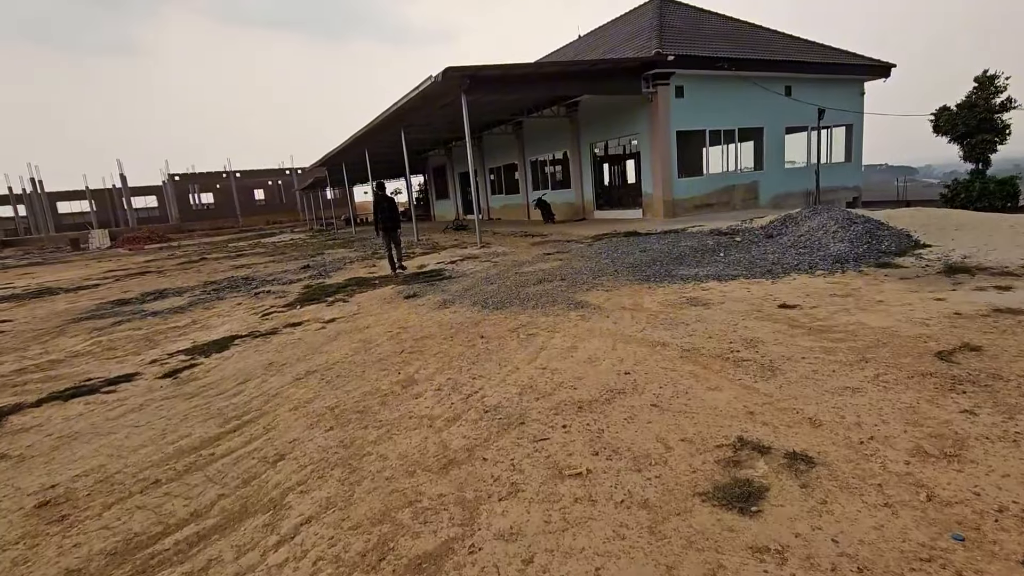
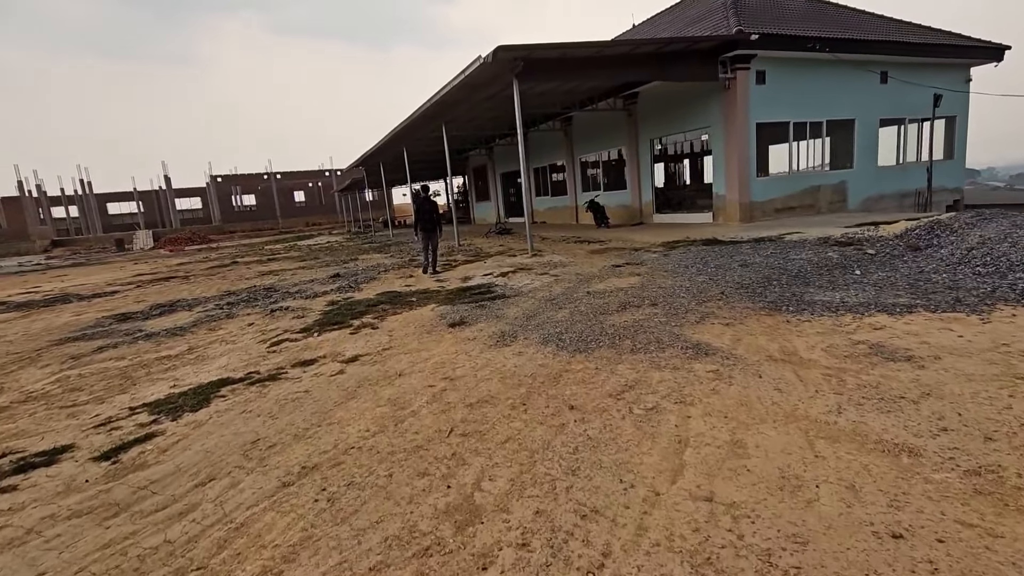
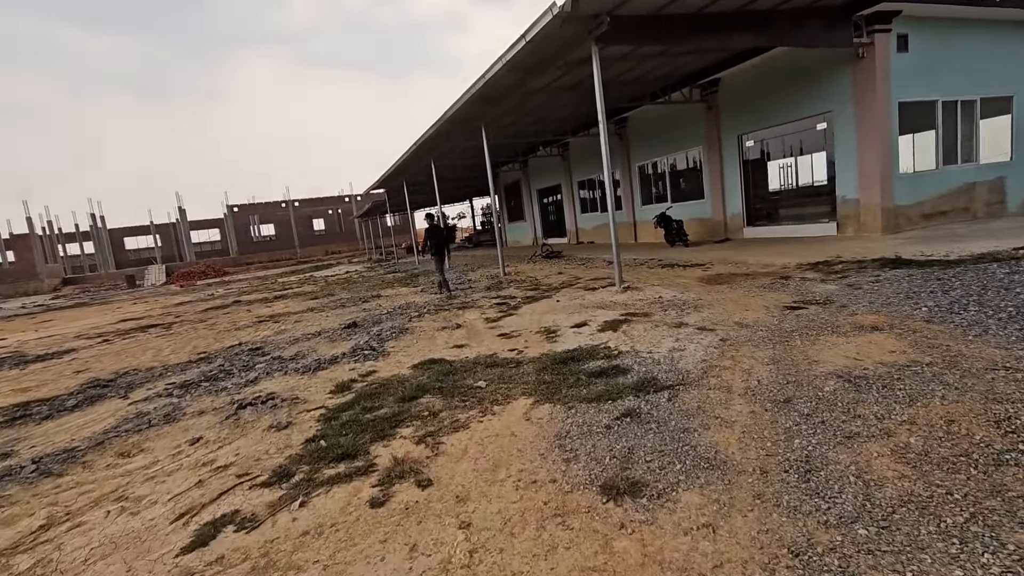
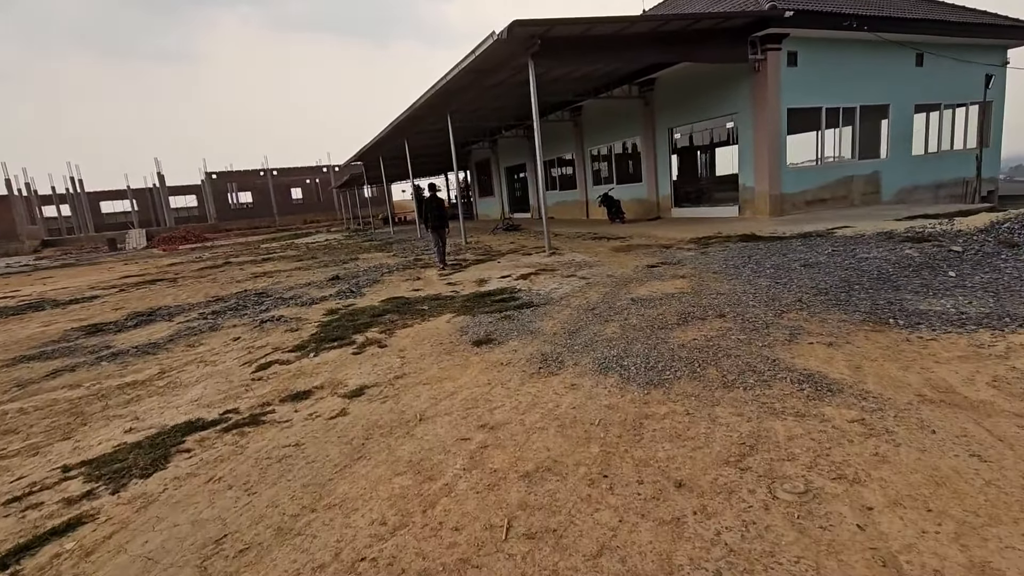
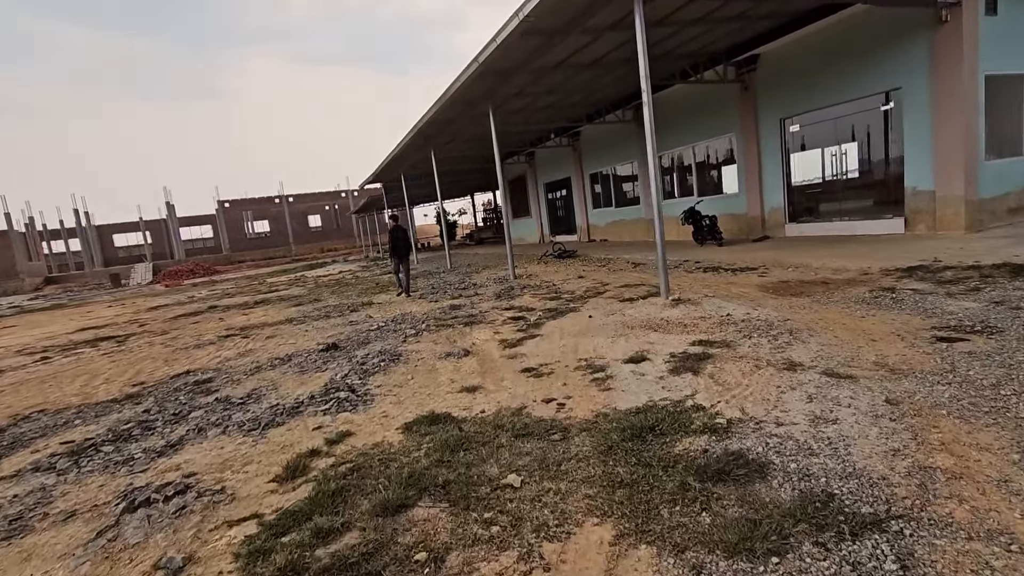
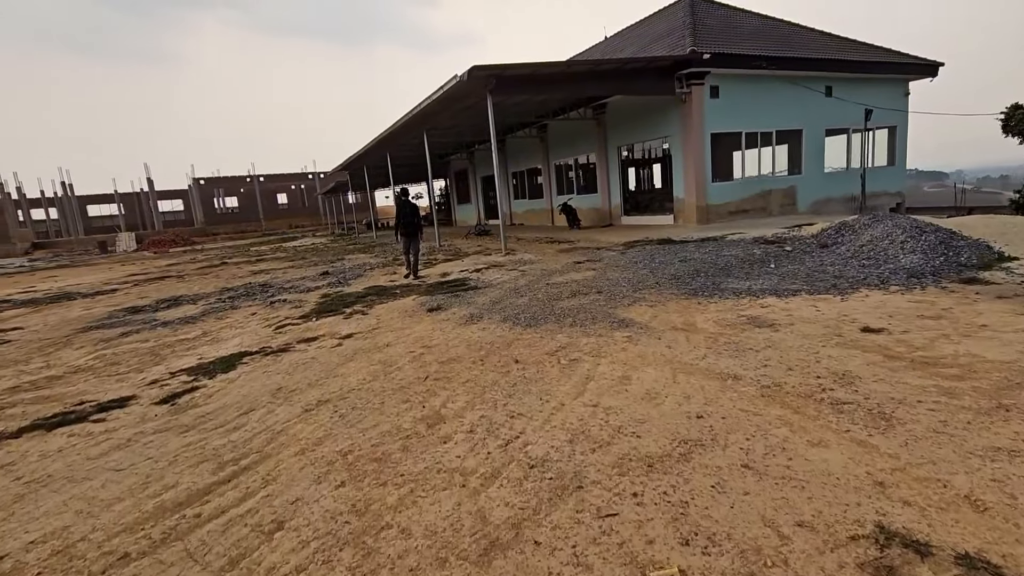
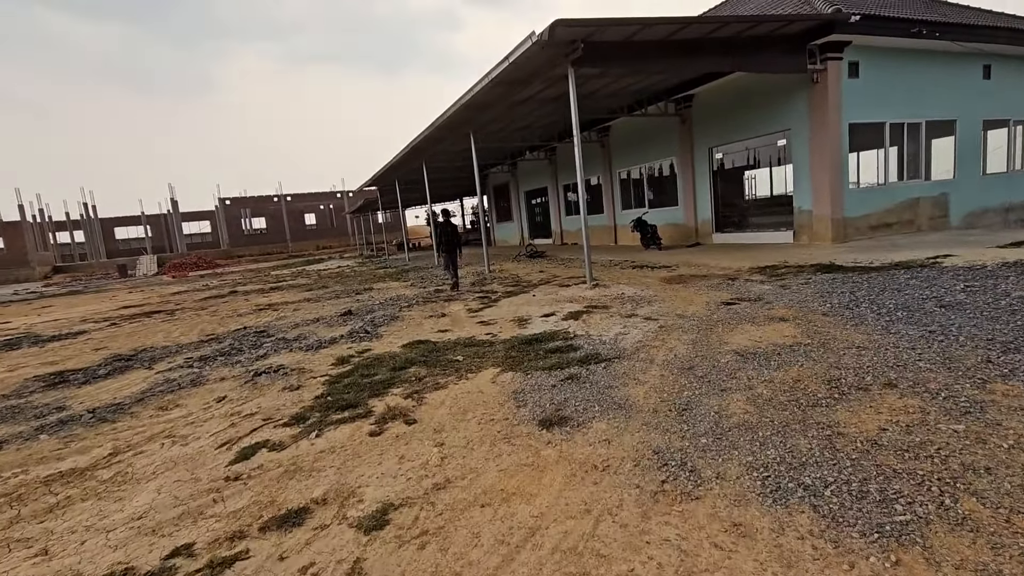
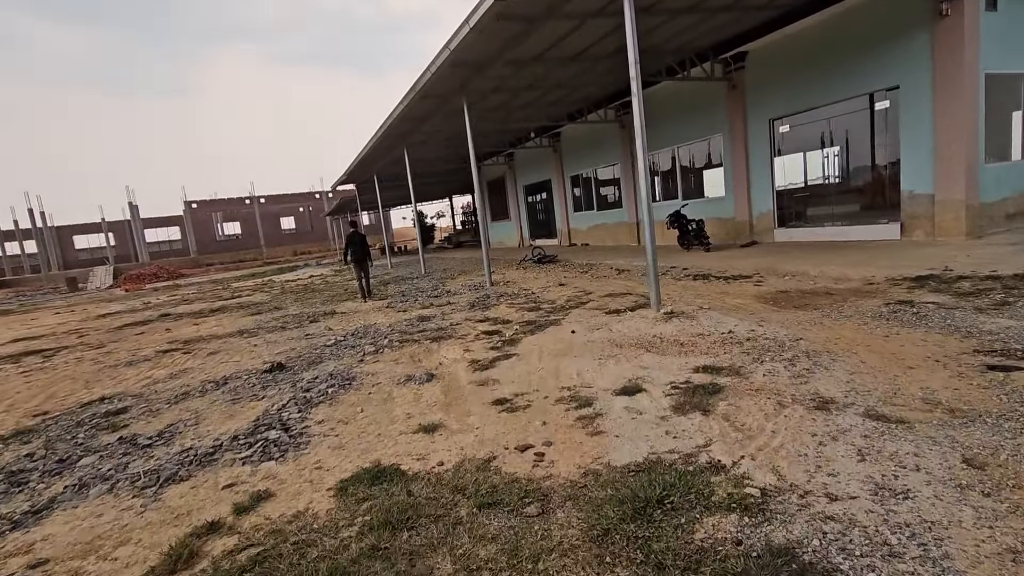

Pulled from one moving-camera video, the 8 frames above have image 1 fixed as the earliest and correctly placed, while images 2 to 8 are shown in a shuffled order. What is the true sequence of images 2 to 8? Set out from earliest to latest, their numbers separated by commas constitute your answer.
6, 2, 4, 7, 3, 5, 8
